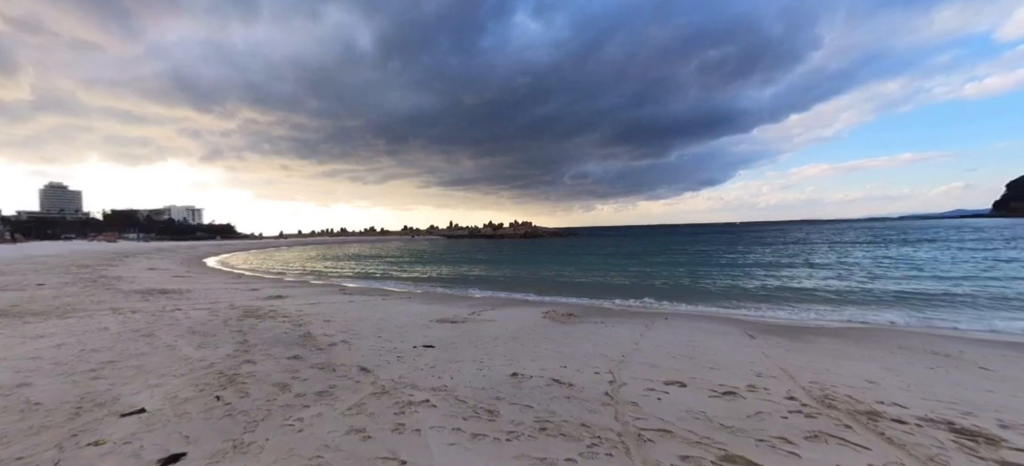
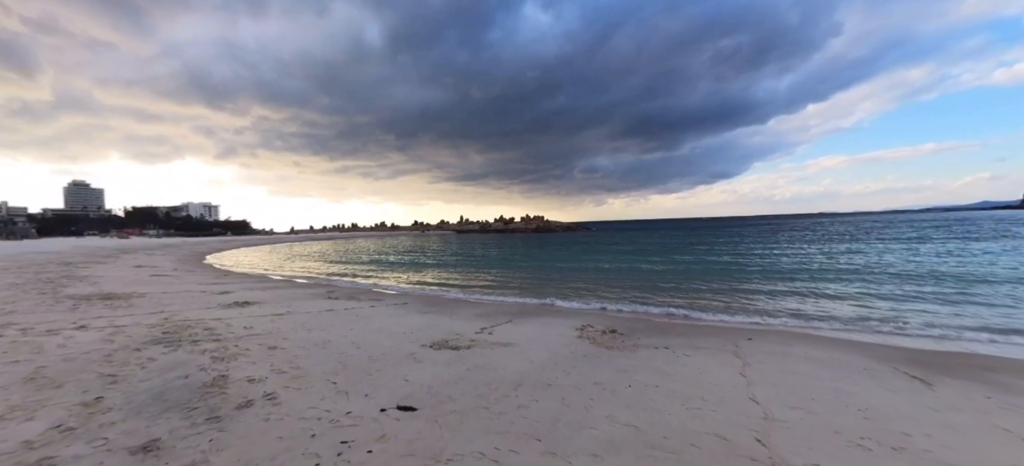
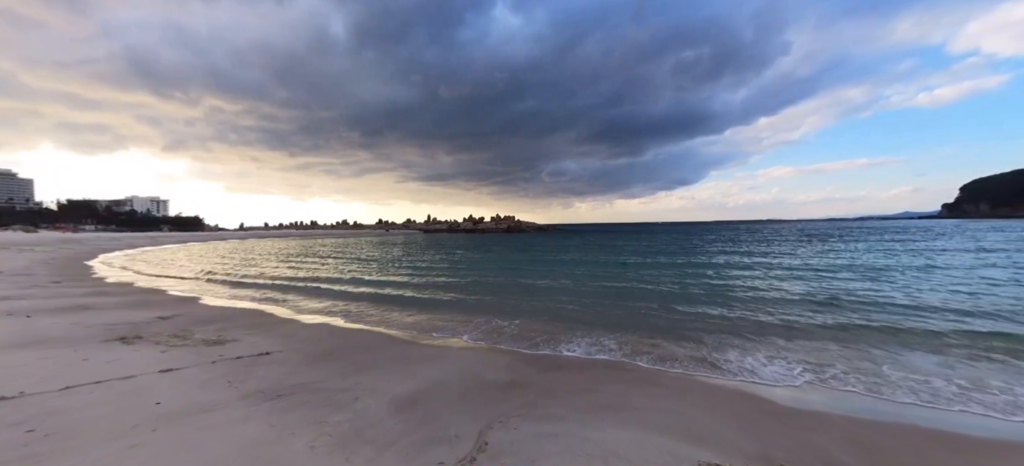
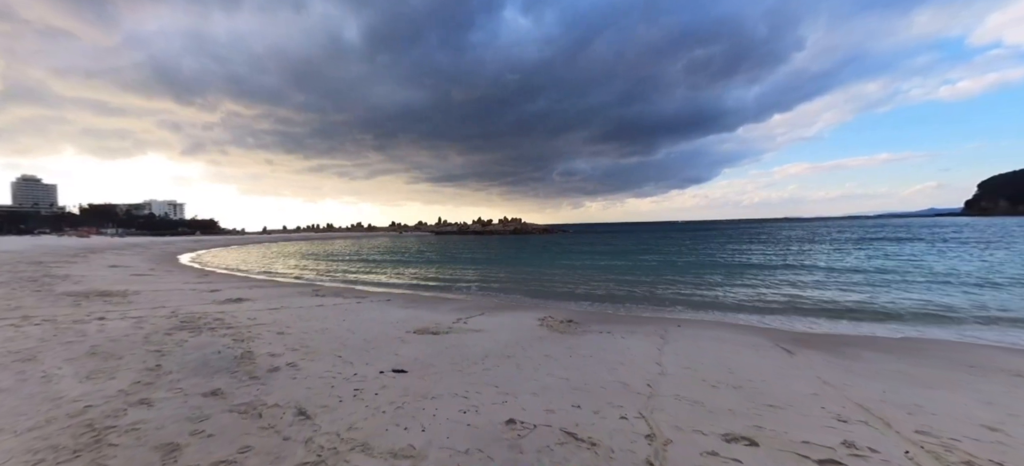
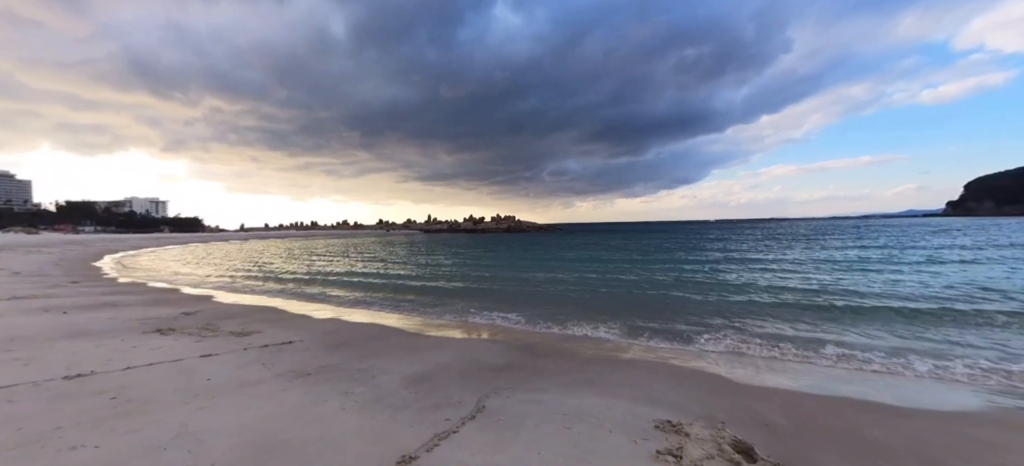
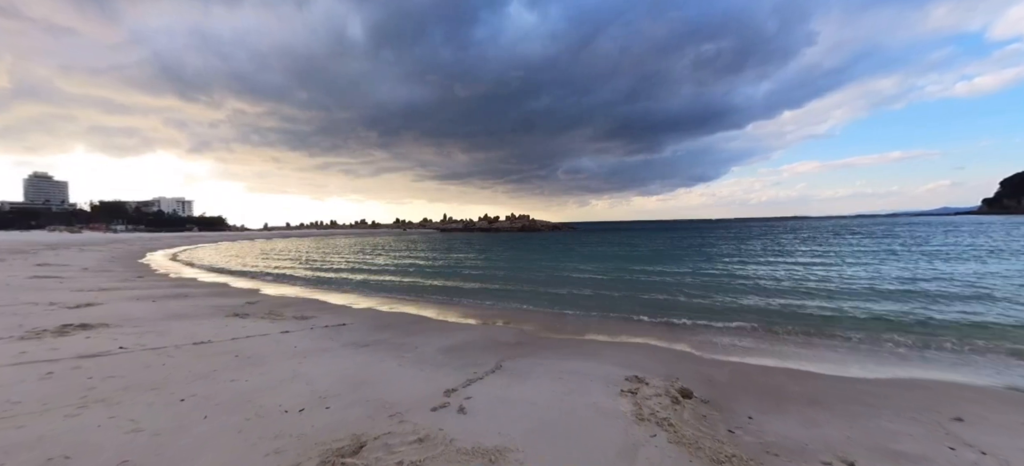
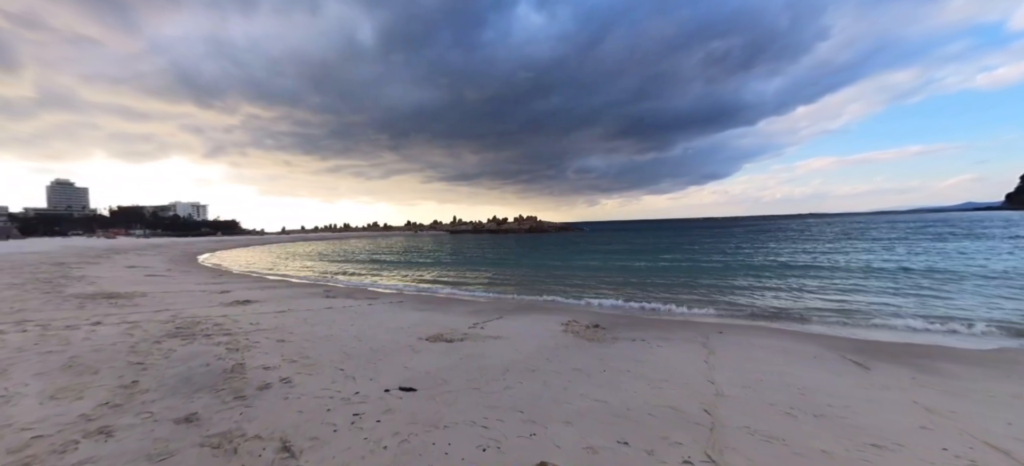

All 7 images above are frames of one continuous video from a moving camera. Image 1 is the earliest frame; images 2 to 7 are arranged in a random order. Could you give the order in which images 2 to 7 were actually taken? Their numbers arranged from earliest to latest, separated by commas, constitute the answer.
4, 7, 2, 6, 5, 3
